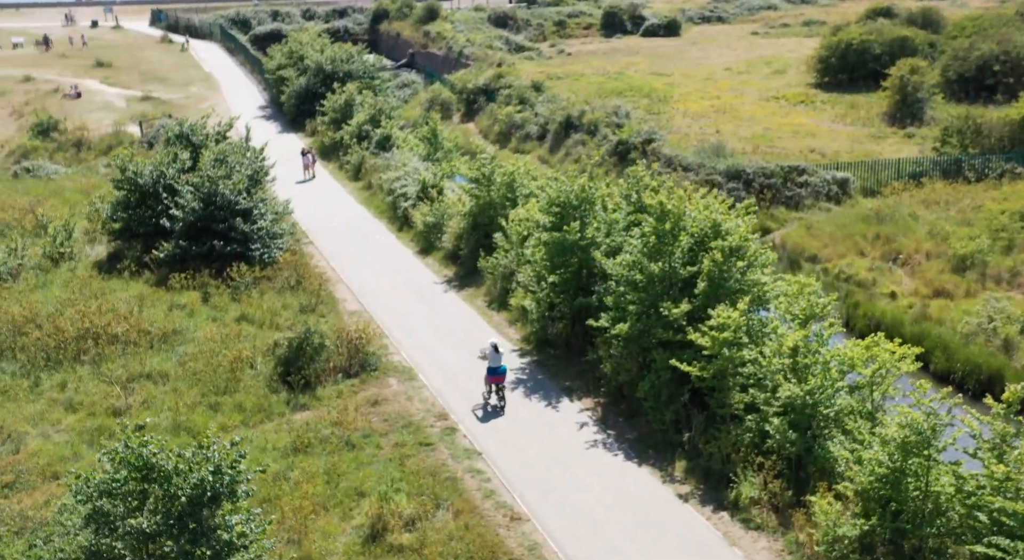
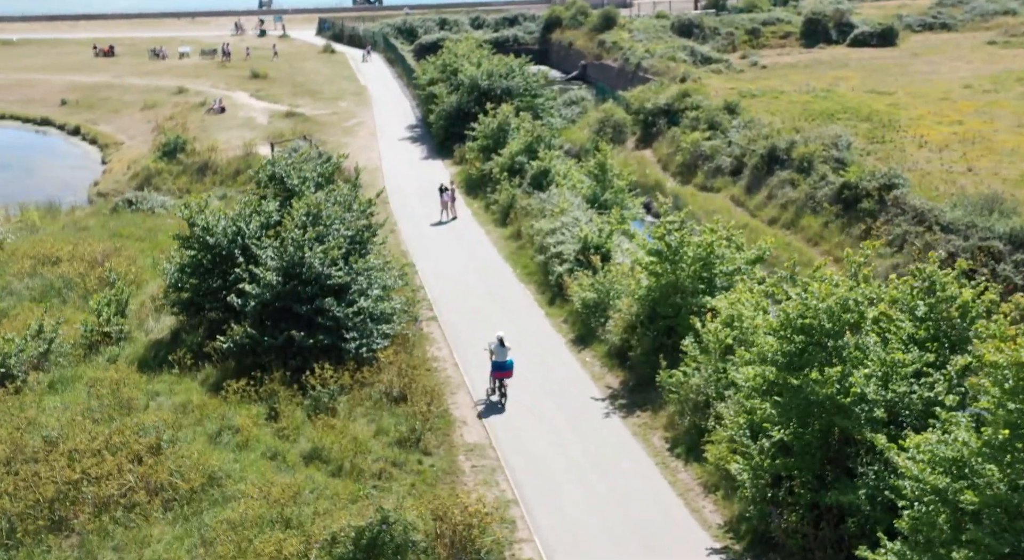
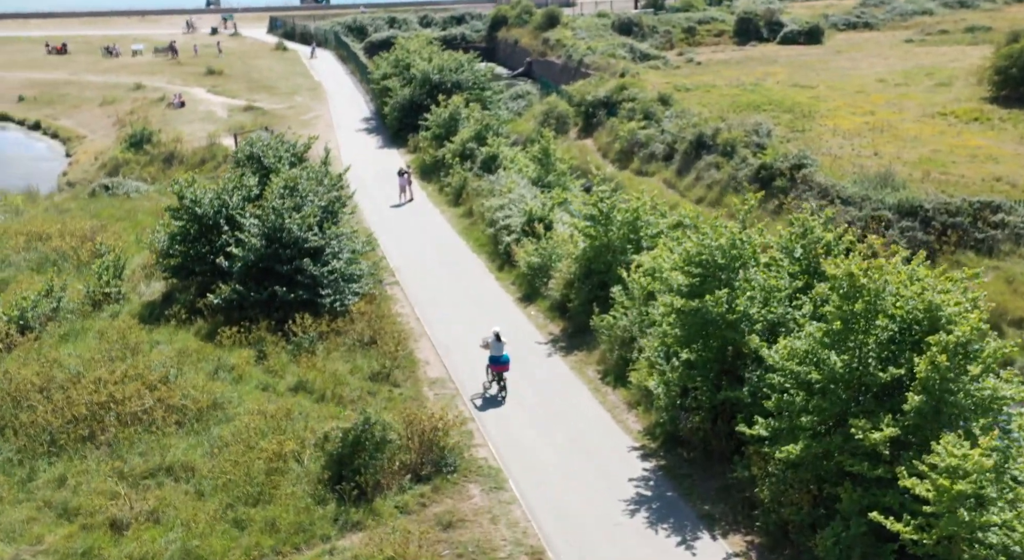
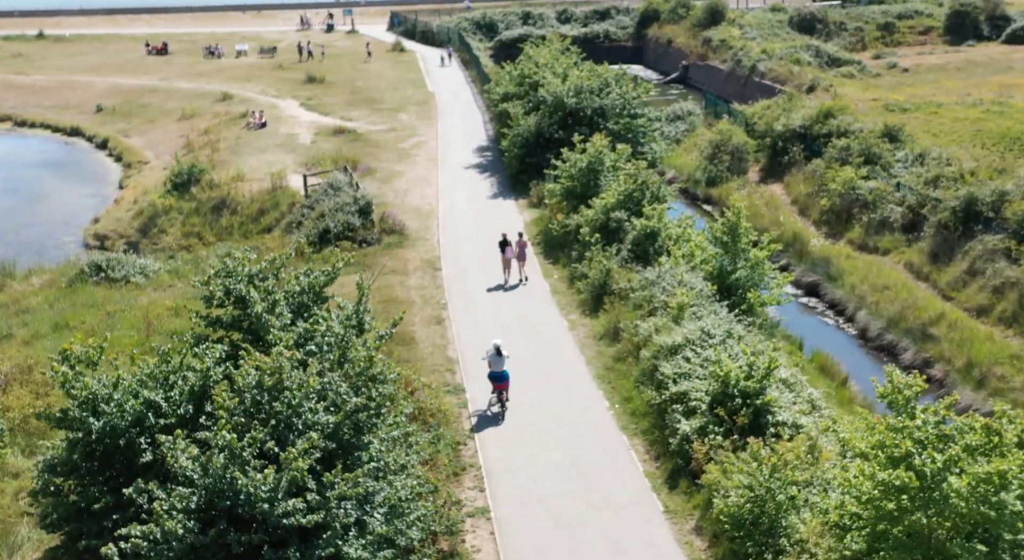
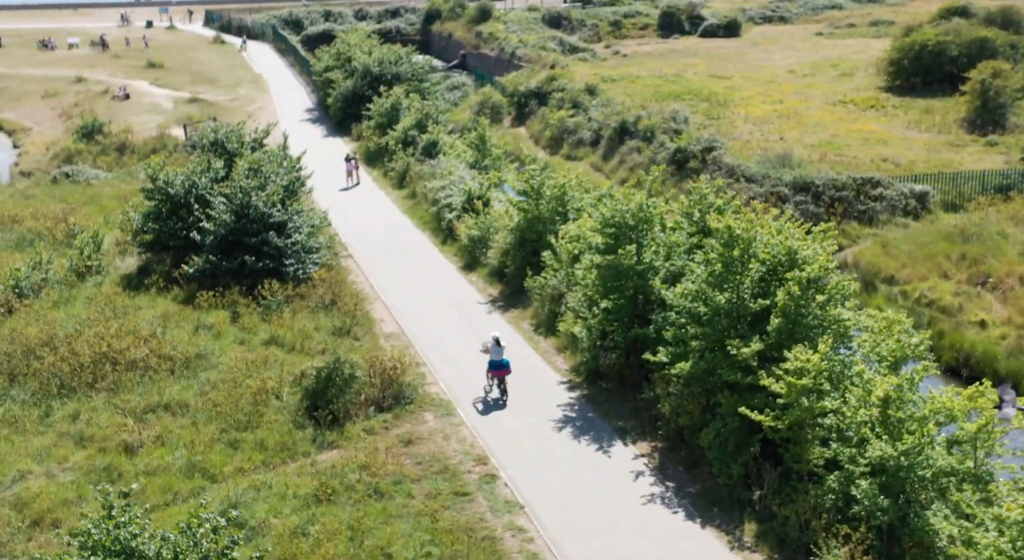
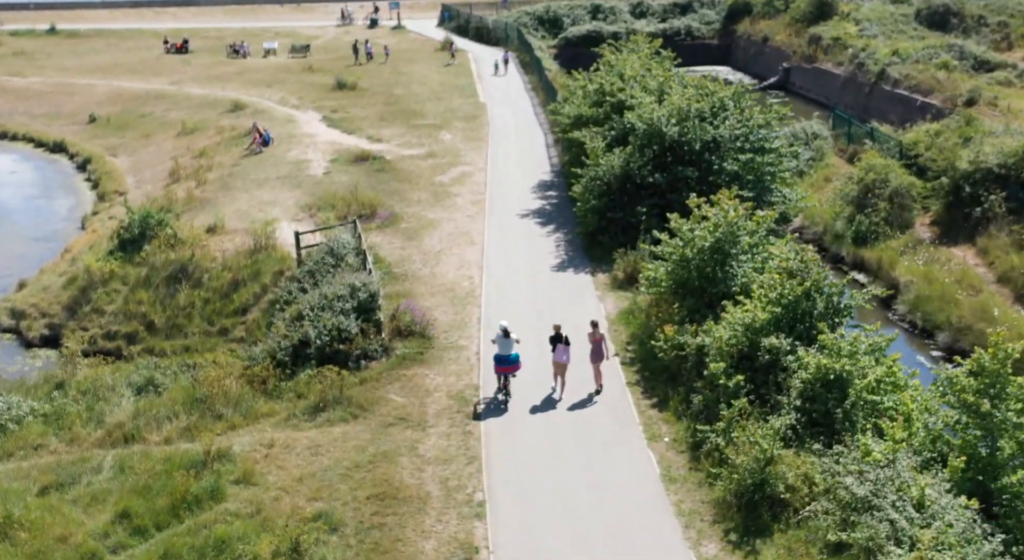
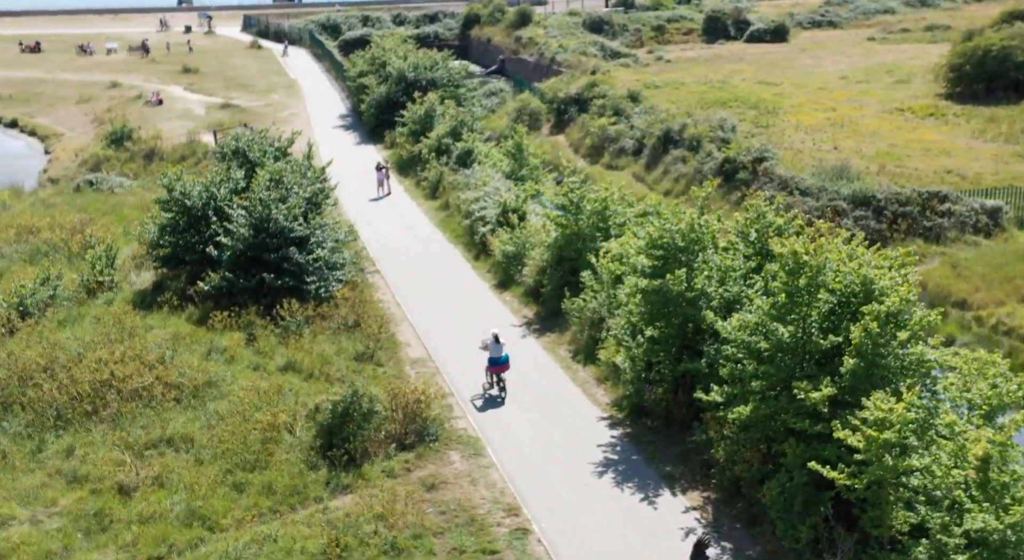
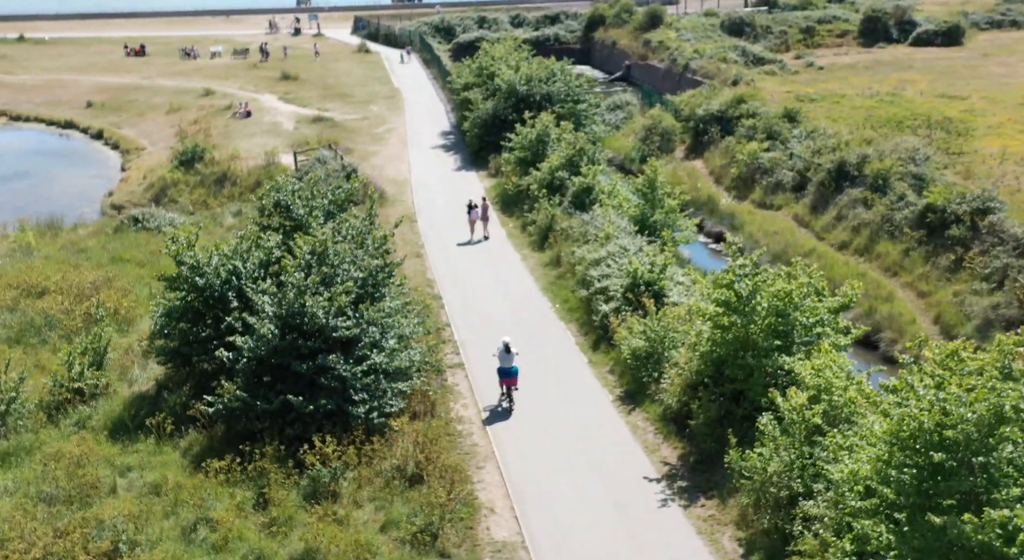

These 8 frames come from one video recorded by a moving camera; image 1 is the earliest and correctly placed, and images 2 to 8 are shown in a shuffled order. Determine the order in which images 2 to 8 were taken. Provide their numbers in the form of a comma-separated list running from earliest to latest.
5, 7, 3, 2, 8, 4, 6
